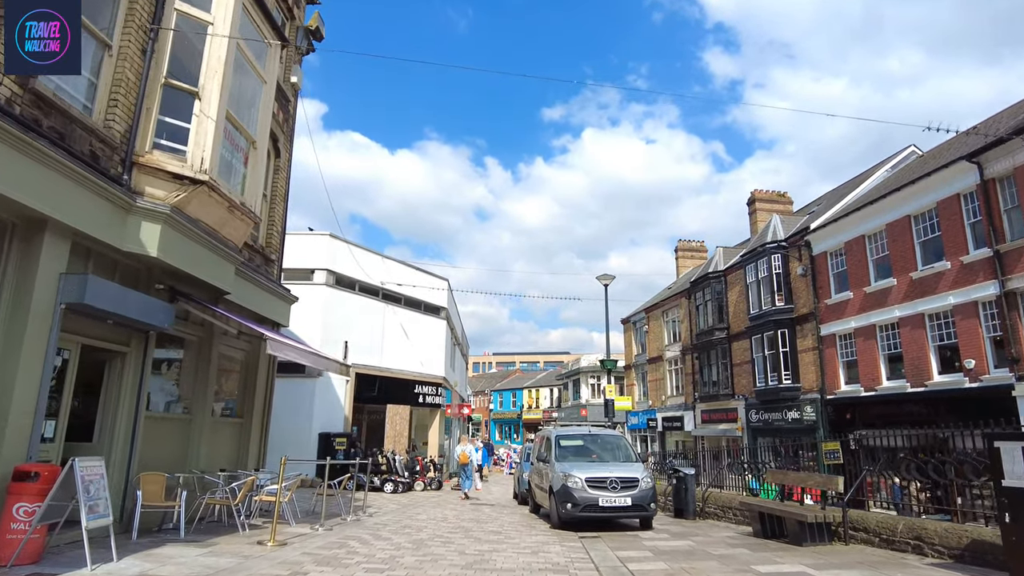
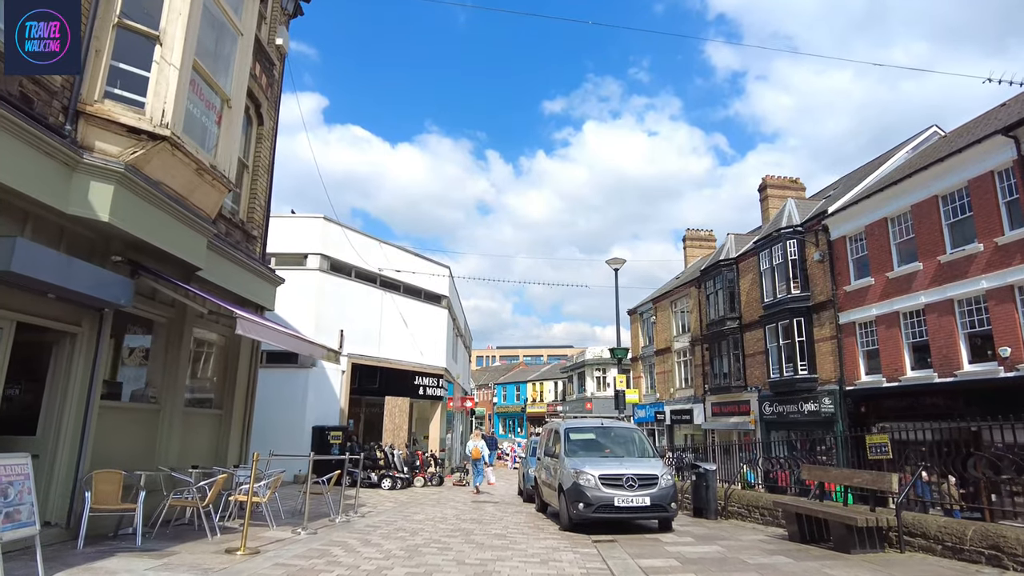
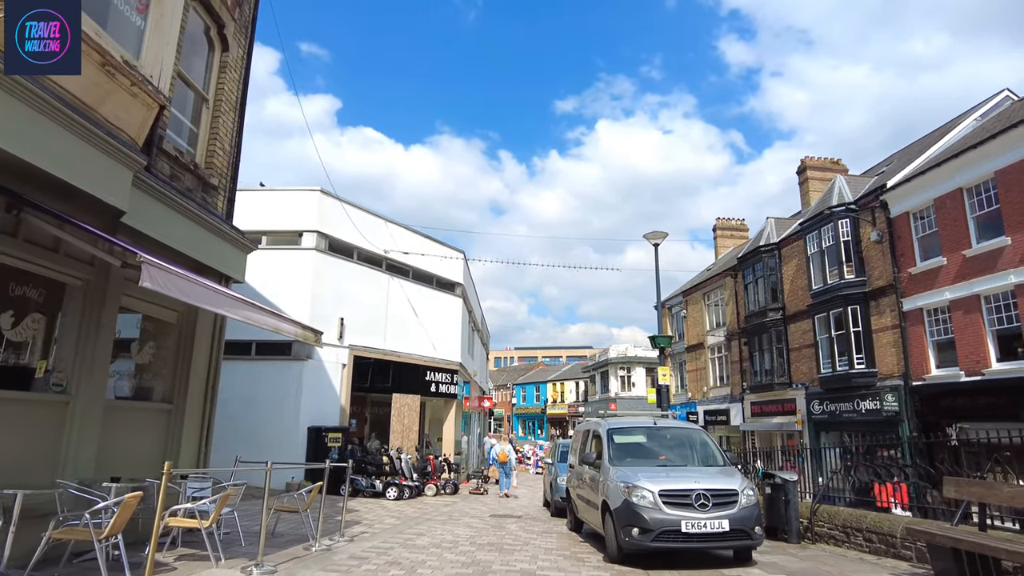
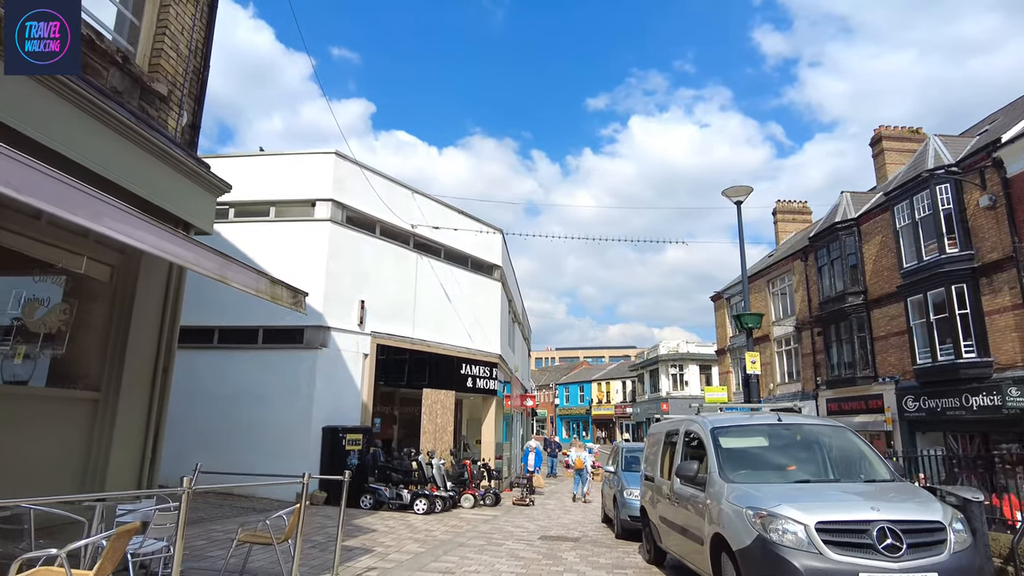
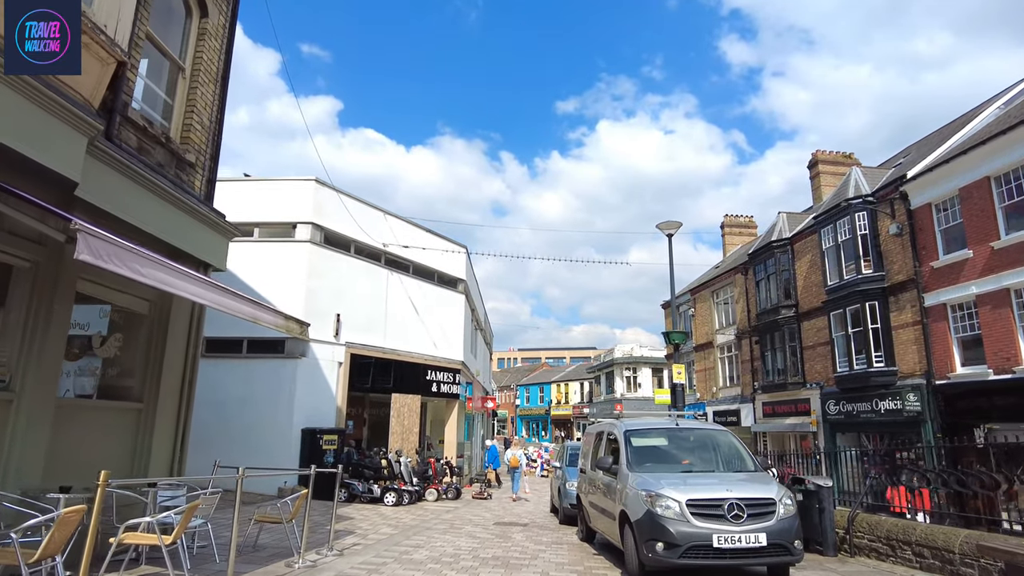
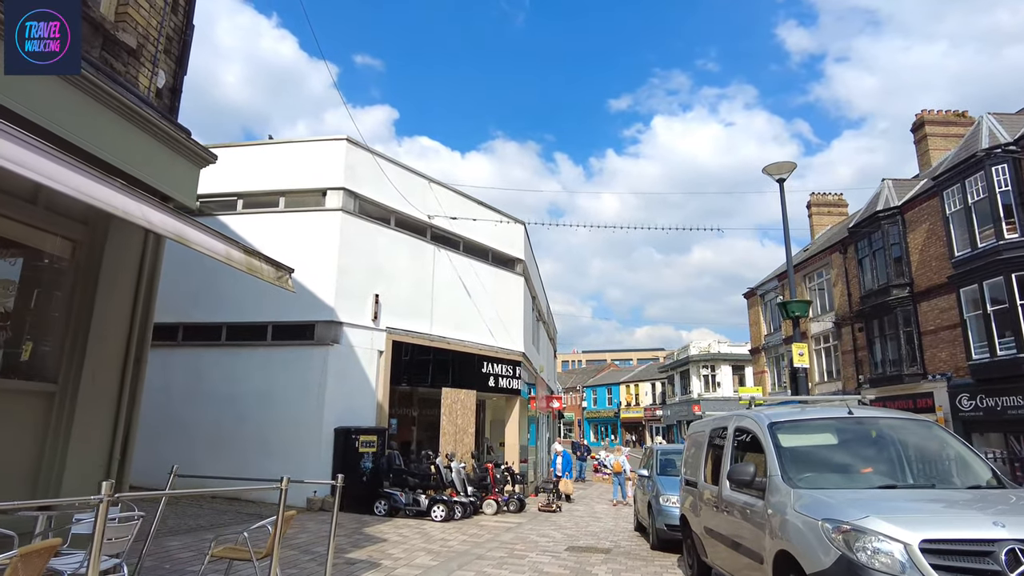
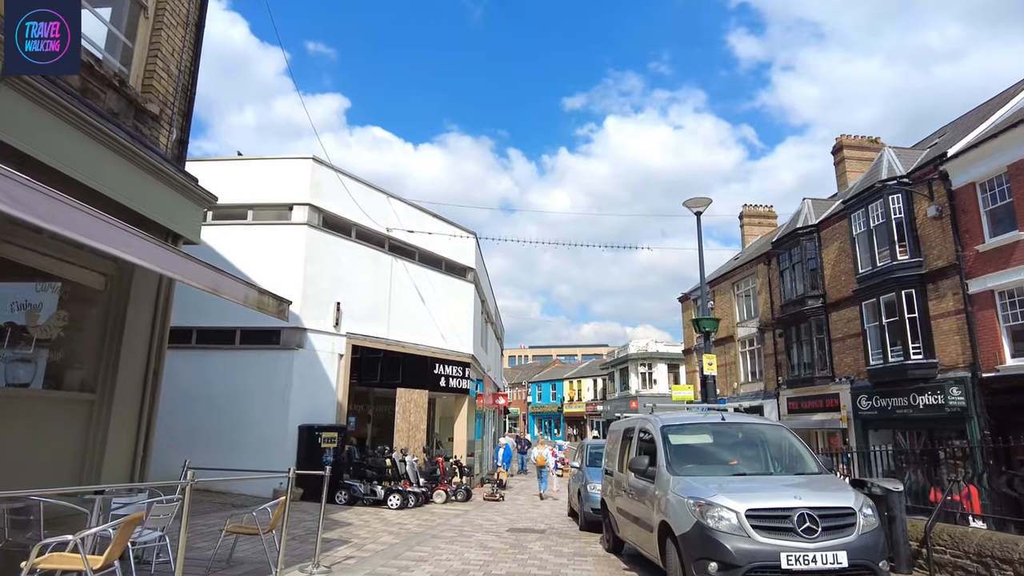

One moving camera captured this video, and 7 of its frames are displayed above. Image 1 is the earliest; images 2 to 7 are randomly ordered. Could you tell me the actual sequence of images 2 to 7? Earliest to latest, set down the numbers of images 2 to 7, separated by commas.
2, 3, 5, 7, 4, 6
